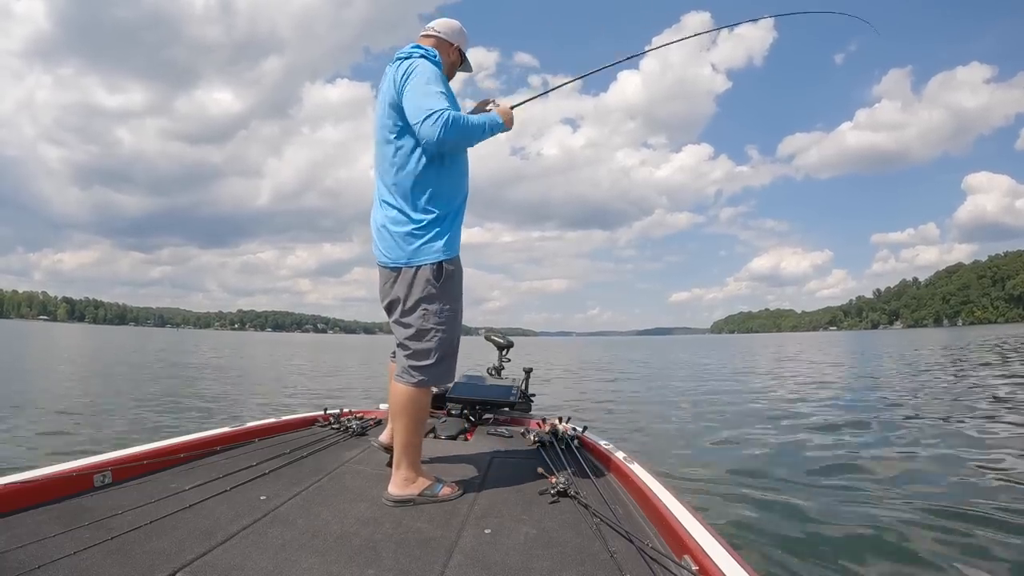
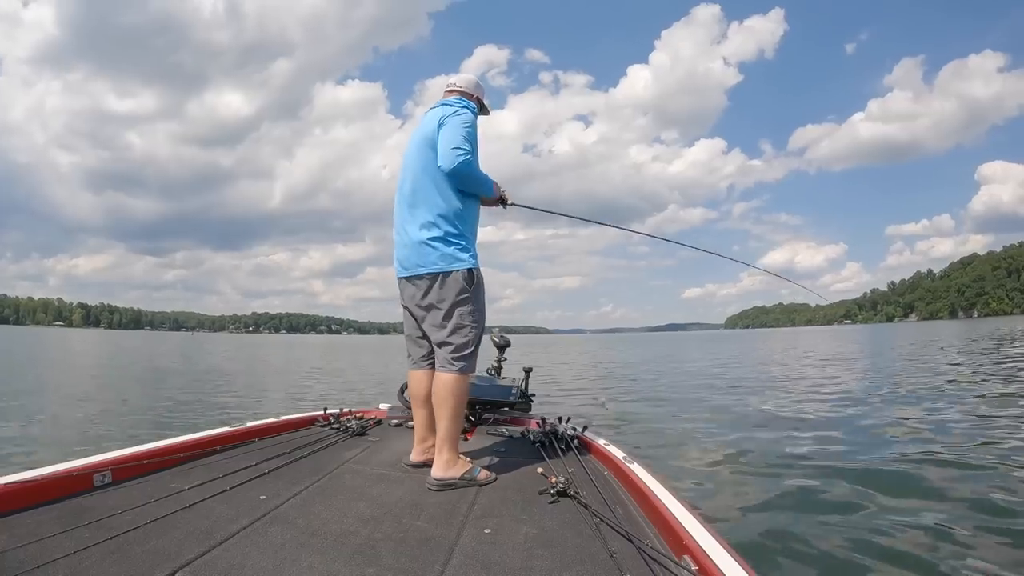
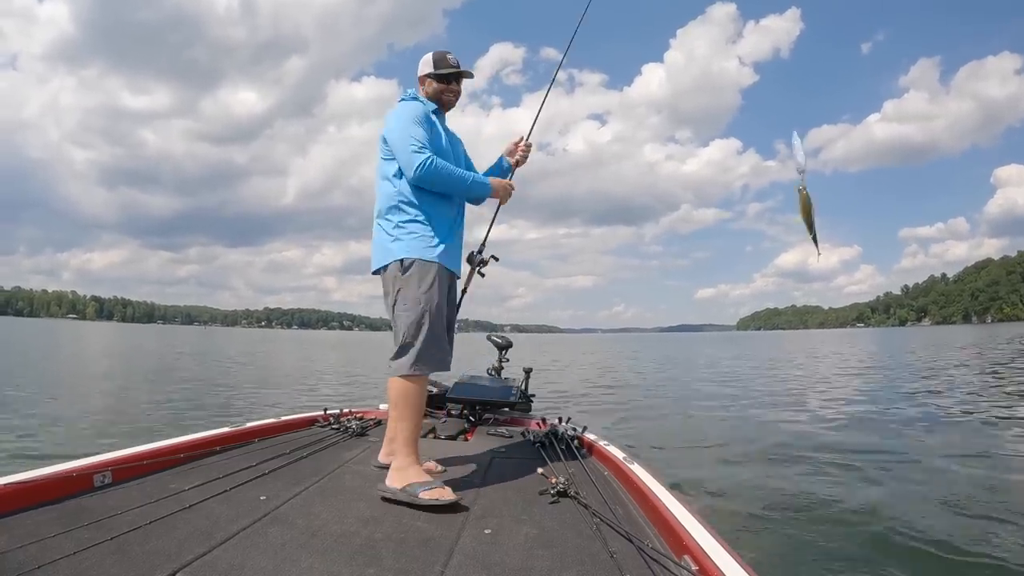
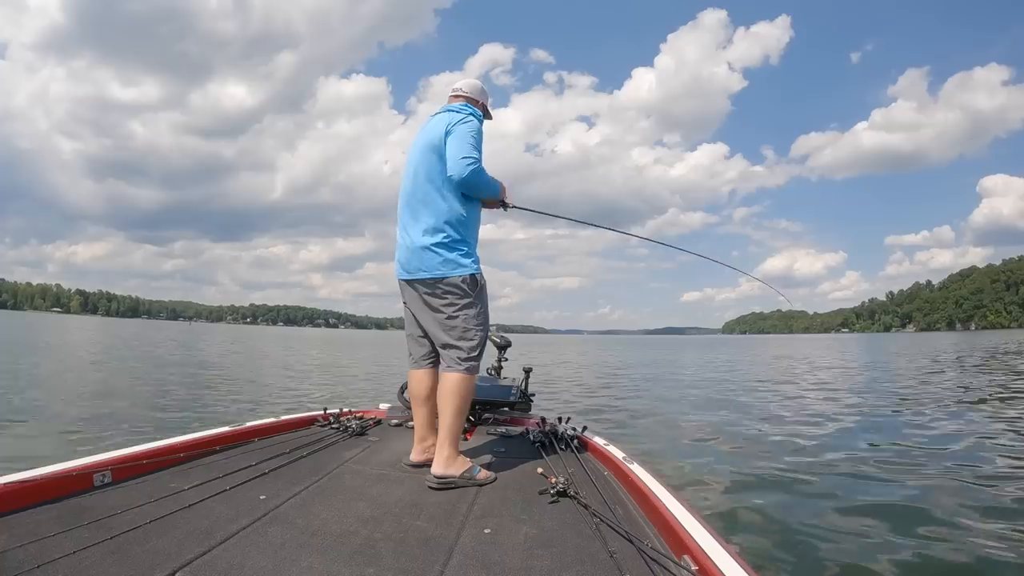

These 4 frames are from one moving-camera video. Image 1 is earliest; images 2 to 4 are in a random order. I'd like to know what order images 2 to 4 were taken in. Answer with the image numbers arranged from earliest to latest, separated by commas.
4, 2, 3
